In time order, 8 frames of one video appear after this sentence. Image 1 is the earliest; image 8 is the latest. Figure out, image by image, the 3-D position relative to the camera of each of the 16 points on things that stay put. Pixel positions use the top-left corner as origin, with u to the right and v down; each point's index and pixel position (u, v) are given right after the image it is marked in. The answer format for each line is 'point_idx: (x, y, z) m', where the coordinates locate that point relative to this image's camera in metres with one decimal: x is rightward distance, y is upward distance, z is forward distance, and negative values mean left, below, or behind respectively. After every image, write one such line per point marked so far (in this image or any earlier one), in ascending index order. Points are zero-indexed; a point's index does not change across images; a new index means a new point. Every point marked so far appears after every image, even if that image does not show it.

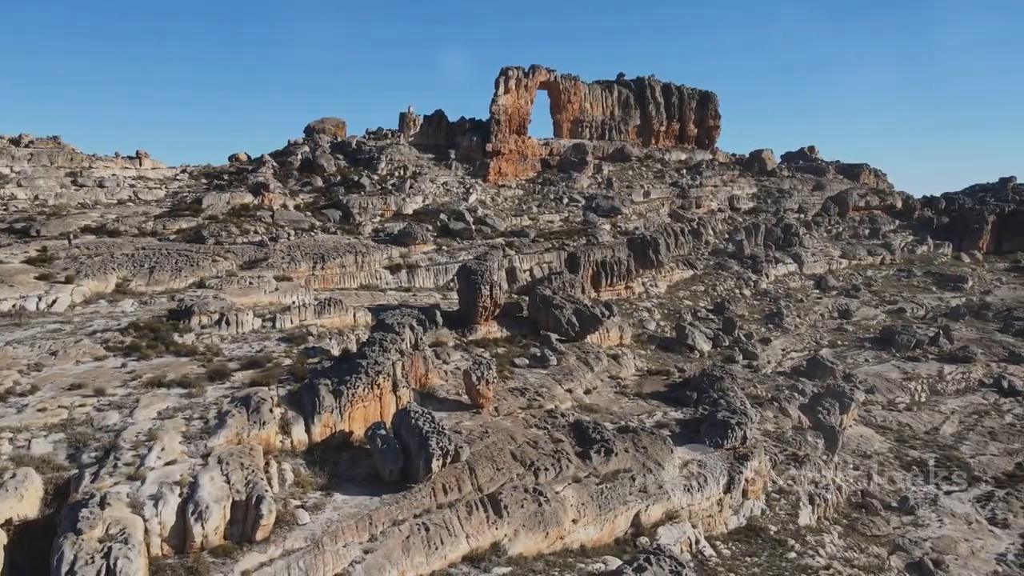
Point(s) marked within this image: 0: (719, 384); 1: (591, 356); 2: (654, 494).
0: (+4.6, -2.1, +16.6) m
1: (+2.0, -1.7, +18.3) m
2: (+2.1, -3.0, +10.9) m
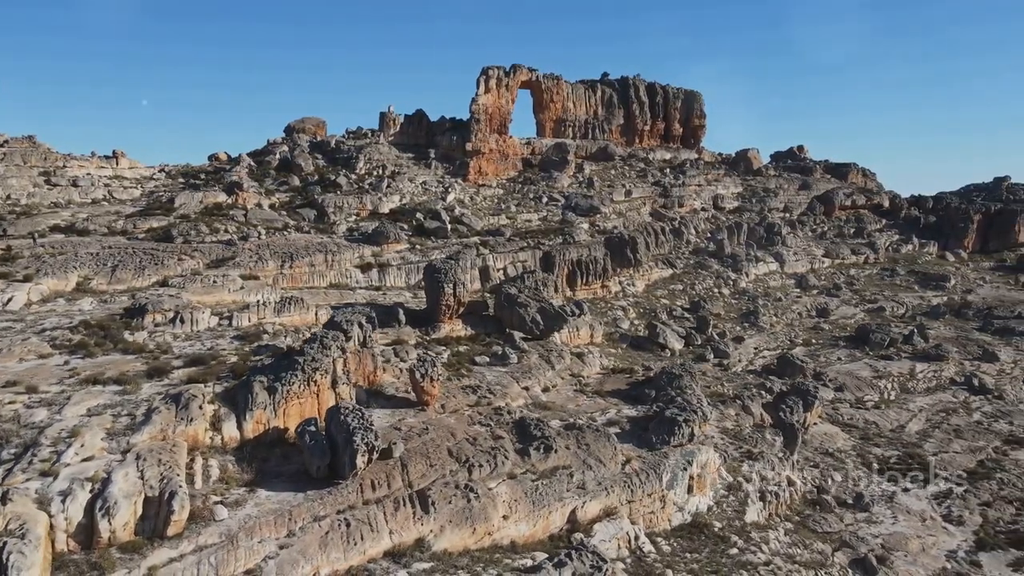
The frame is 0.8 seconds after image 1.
0: (+3.7, -2.1, +16.6) m
1: (+1.0, -1.6, +18.3) m
2: (+1.2, -3.0, +10.9) m
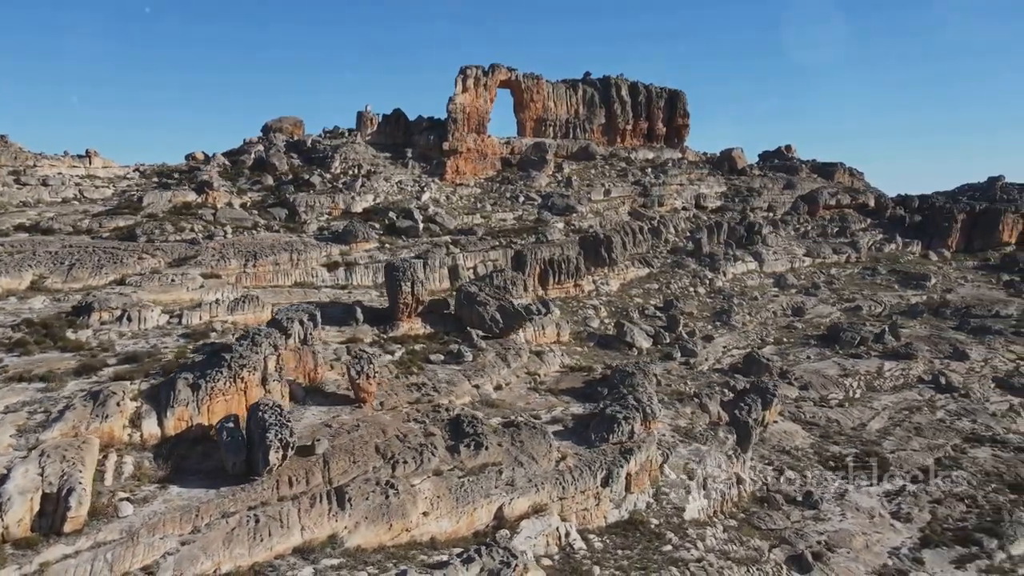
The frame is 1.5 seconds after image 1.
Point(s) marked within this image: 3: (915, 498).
0: (+2.6, -2.1, +16.6) m
1: (0.0, -1.6, +18.3) m
2: (+0.1, -3.0, +10.9) m
3: (+8.8, -4.6, +16.2) m
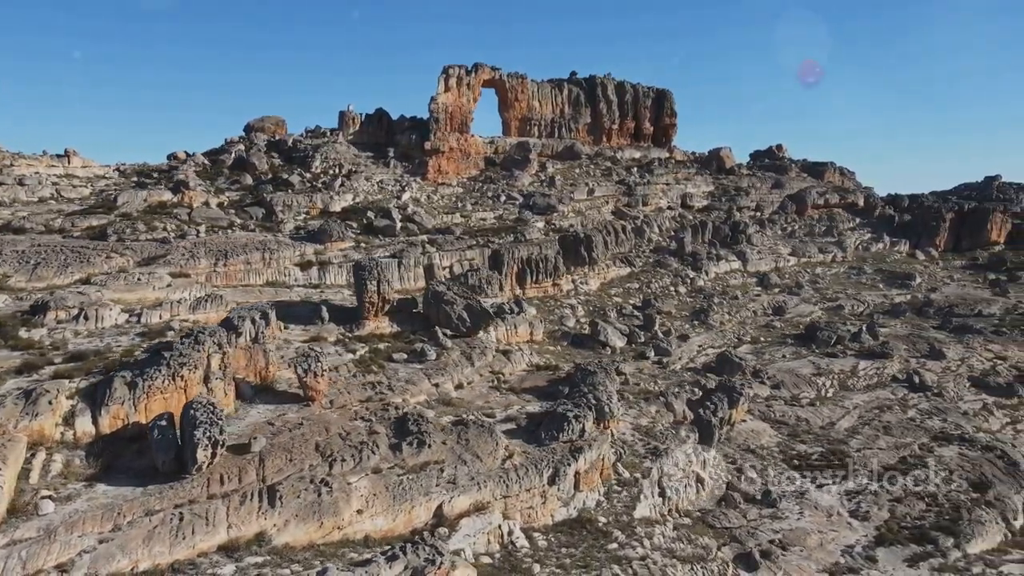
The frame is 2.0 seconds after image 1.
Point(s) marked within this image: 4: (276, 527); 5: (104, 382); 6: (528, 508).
0: (+1.8, -2.0, +16.6) m
1: (-0.9, -1.6, +18.3) m
2: (-0.7, -2.9, +10.9) m
3: (+8.0, -4.6, +16.2) m
4: (-2.9, -2.9, +9.0) m
5: (-5.6, -1.3, +10.2) m
6: (+0.3, -3.5, +11.6) m
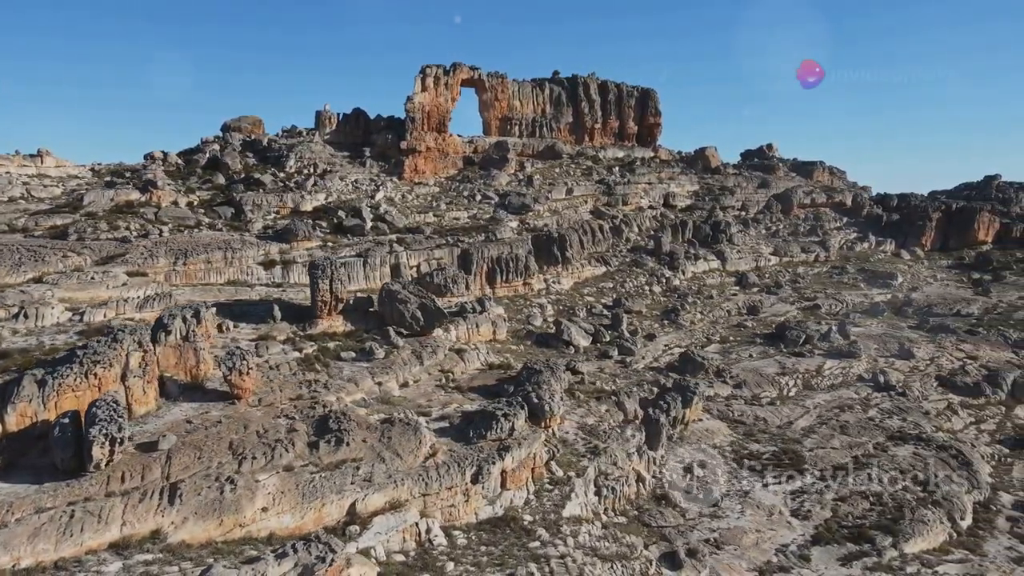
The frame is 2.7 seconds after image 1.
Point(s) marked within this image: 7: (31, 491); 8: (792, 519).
0: (+0.6, -2.0, +16.6) m
1: (-2.1, -1.5, +18.3) m
2: (-2.0, -2.9, +10.9) m
3: (+6.7, -4.5, +16.1) m
4: (-4.1, -2.9, +9.0) m
5: (-6.9, -1.3, +10.2) m
6: (-1.0, -3.4, +11.6) m
7: (-5.7, -2.4, +8.7) m
8: (+5.7, -4.7, +15.0) m
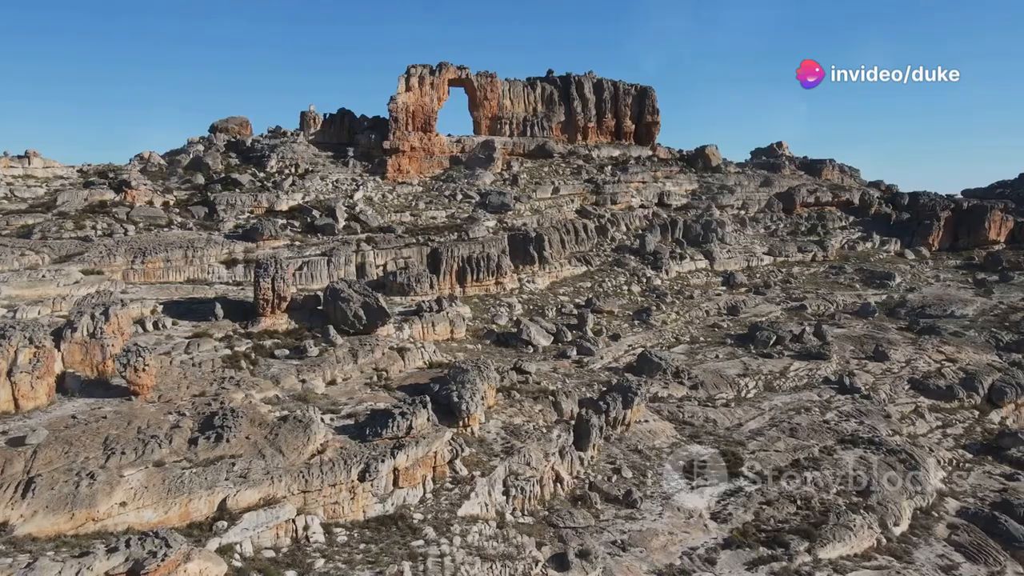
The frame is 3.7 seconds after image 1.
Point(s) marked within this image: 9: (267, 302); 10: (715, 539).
0: (-1.1, -2.0, +16.6) m
1: (-3.7, -1.5, +18.4) m
2: (-3.9, -2.9, +11.0) m
3: (+5.1, -4.5, +15.9) m
4: (-6.1, -2.8, +9.2) m
5: (-8.8, -1.2, +10.5) m
6: (-2.8, -3.4, +11.7) m
7: (-7.6, -2.3, +9.0) m
8: (+4.0, -4.7, +14.8) m
9: (-6.3, -0.4, +19.0) m
10: (+3.9, -4.8, +14.1) m
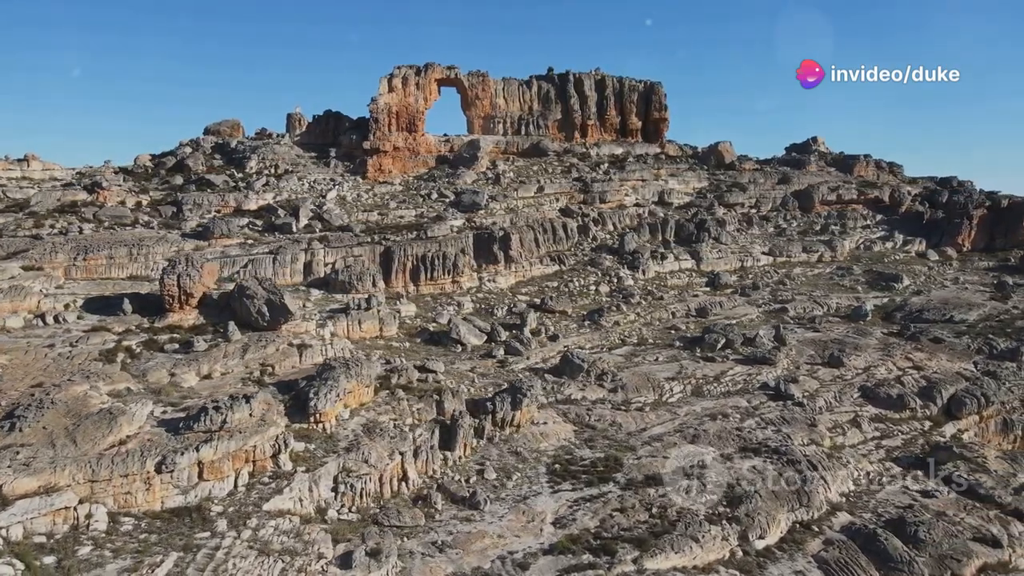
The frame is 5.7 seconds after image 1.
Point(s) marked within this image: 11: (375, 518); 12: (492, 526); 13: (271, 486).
0: (-4.1, -1.9, +16.8) m
1: (-6.5, -1.4, +18.9) m
2: (-7.4, -2.8, +11.5) m
3: (+1.9, -4.5, +15.5) m
4: (-9.8, -2.8, +9.9) m
5: (-12.4, -1.1, +11.5) m
6: (-6.4, -3.4, +12.1) m
7: (-11.4, -2.3, +9.8) m
8: (+0.7, -4.7, +14.5) m
9: (-9.1, -0.3, +19.7) m
10: (+0.6, -4.8, +13.9) m
11: (-2.6, -4.3, +13.9) m
12: (-0.4, -4.6, +14.3) m
13: (-4.4, -3.6, +13.4) m
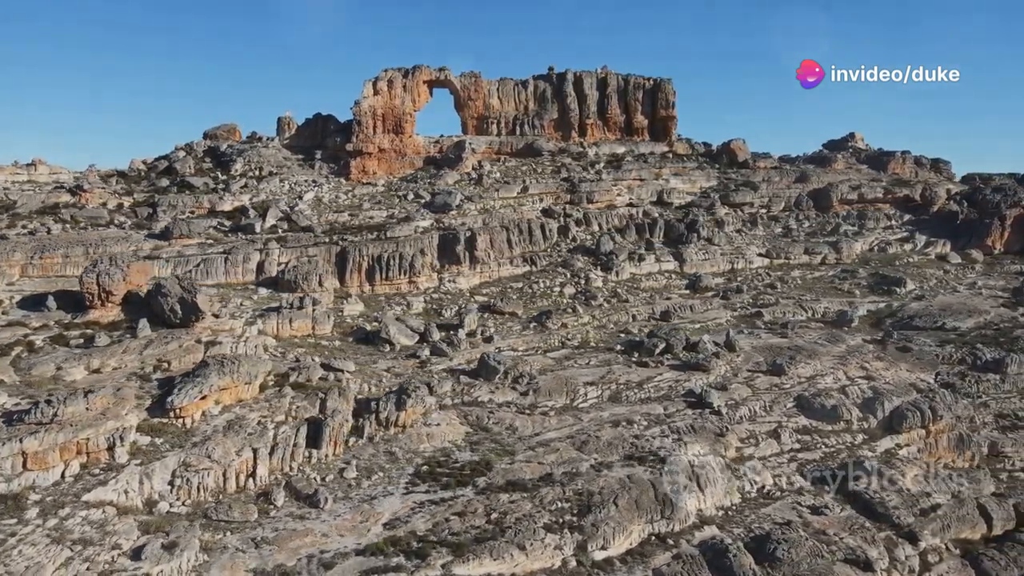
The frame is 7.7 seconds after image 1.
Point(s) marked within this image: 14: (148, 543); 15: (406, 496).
0: (-7.2, -1.9, +17.3) m
1: (-9.4, -1.4, +19.7) m
2: (-11.0, -2.8, +12.4) m
3: (-1.4, -4.6, +15.4) m
4: (-13.6, -2.7, +11.1) m
5: (-15.9, -1.1, +12.9) m
6: (-9.9, -3.3, +12.9) m
7: (-15.1, -2.2, +11.2) m
8: (-2.6, -4.8, +14.6) m
9: (-11.8, -0.2, +20.8) m
10: (-2.9, -4.9, +14.0) m
11: (-6.0, -4.4, +14.4) m
12: (-3.8, -4.7, +14.5) m
13: (-7.8, -3.6, +14.0) m
14: (-6.2, -4.5, +12.9) m
15: (-2.3, -4.5, +15.9) m
